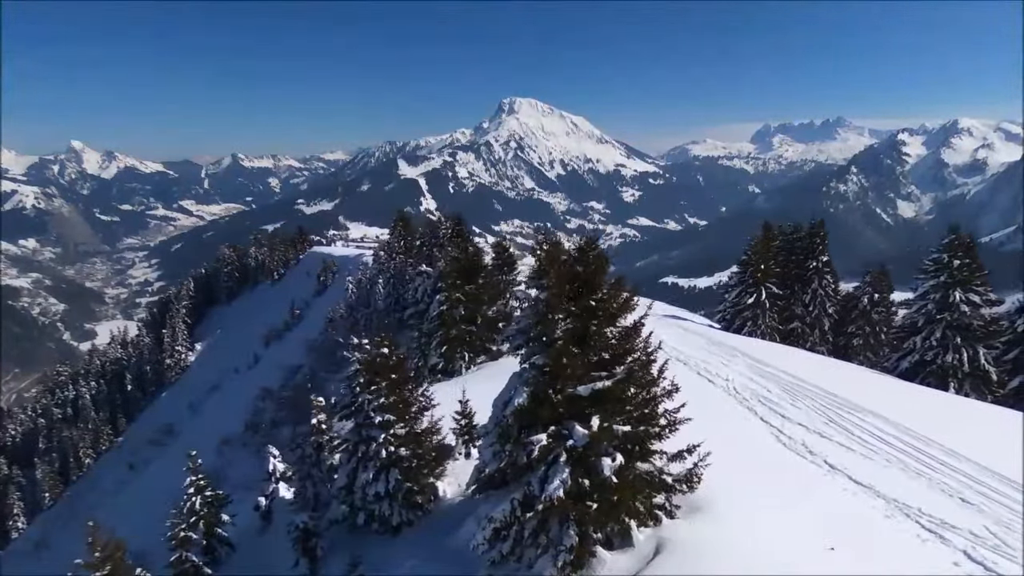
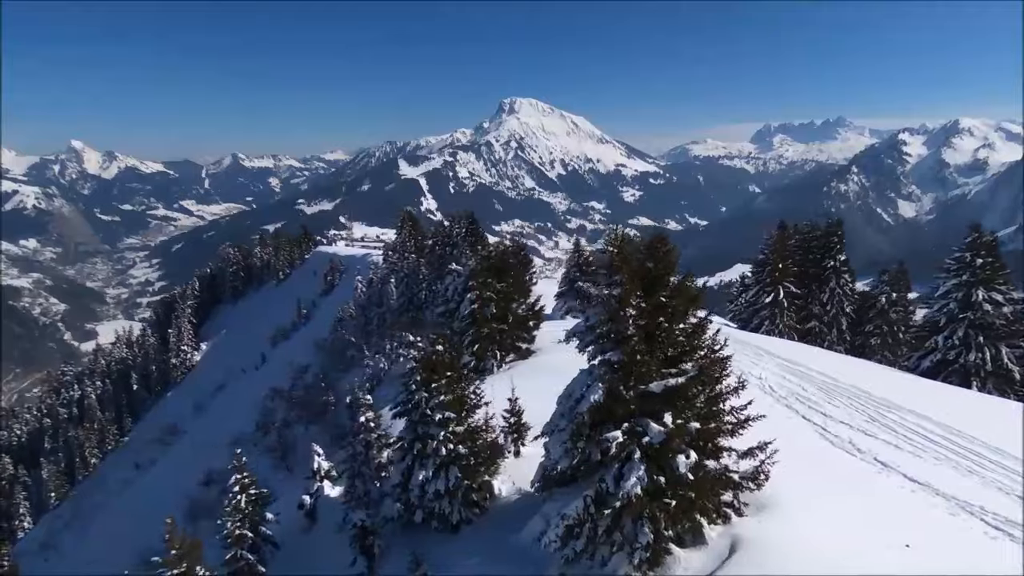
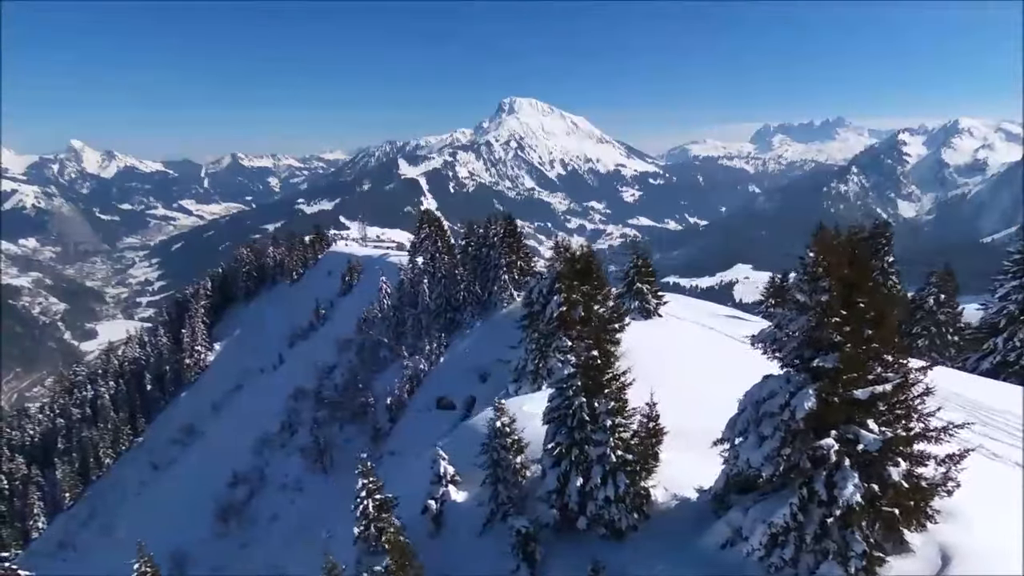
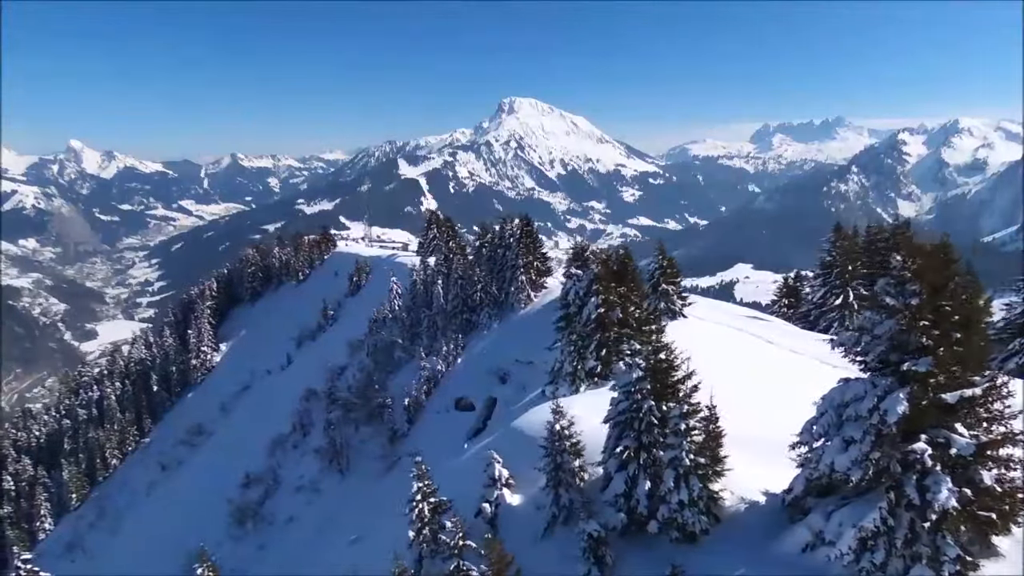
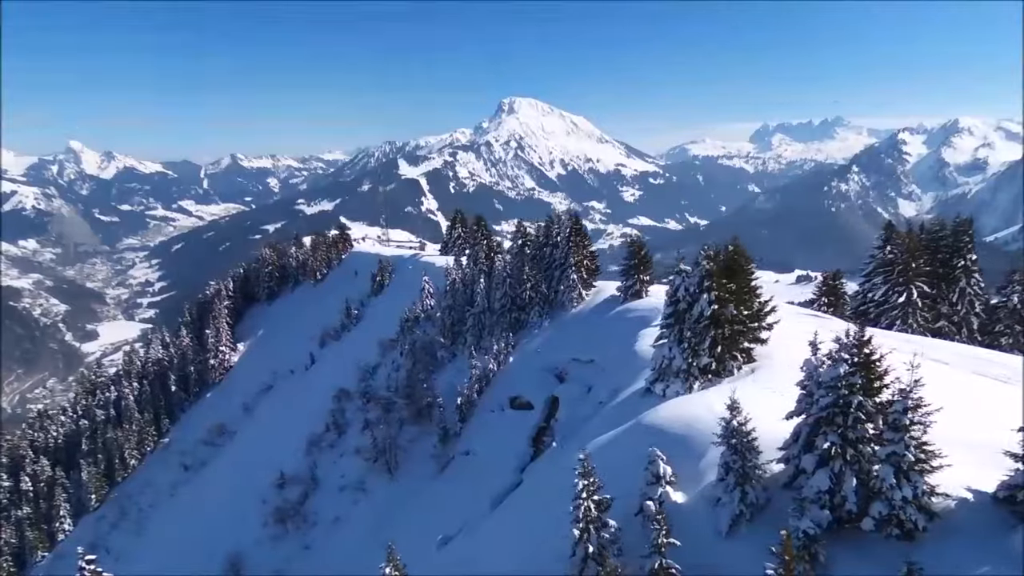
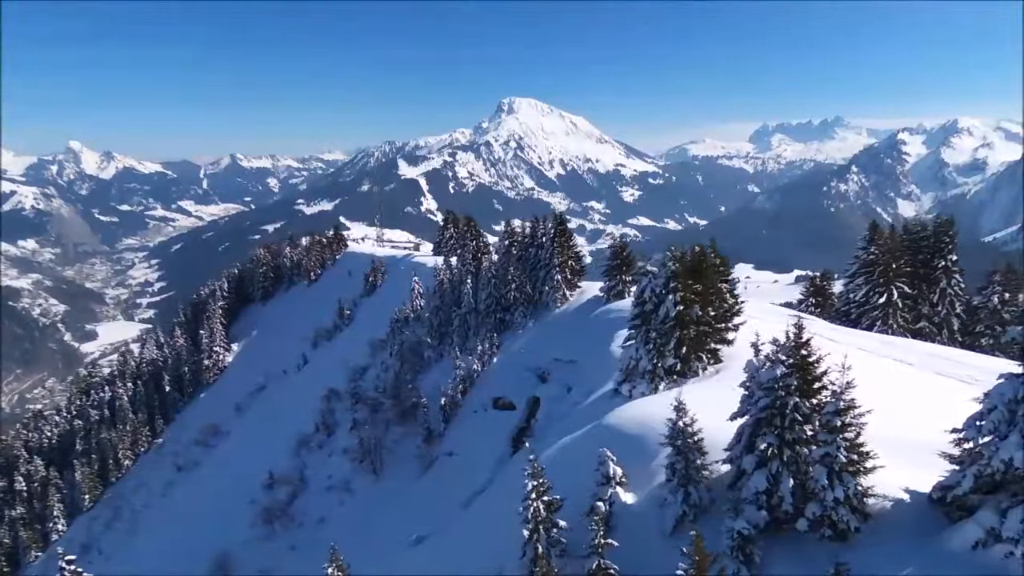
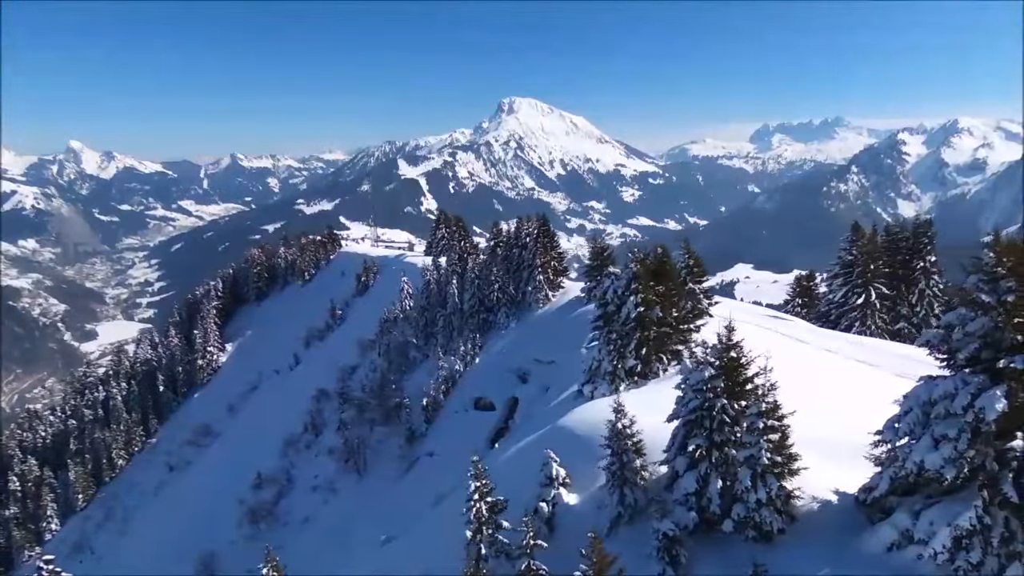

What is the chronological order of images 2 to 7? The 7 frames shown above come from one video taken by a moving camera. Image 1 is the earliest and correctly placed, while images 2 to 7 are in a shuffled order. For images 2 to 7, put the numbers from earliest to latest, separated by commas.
2, 3, 4, 7, 6, 5
